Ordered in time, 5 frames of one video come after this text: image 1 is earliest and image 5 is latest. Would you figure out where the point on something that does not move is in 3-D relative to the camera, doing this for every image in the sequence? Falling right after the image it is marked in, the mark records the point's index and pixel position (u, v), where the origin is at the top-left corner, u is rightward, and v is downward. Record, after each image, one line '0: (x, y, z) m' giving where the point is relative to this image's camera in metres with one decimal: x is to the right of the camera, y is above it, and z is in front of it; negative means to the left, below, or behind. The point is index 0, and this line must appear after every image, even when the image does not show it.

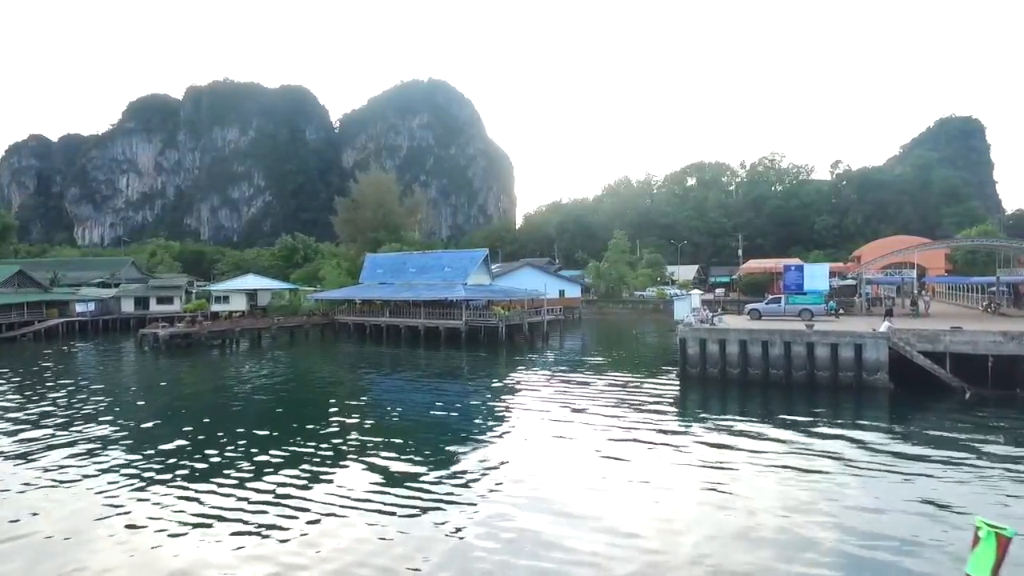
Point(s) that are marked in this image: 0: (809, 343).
0: (+9.4, -1.7, +18.4) m
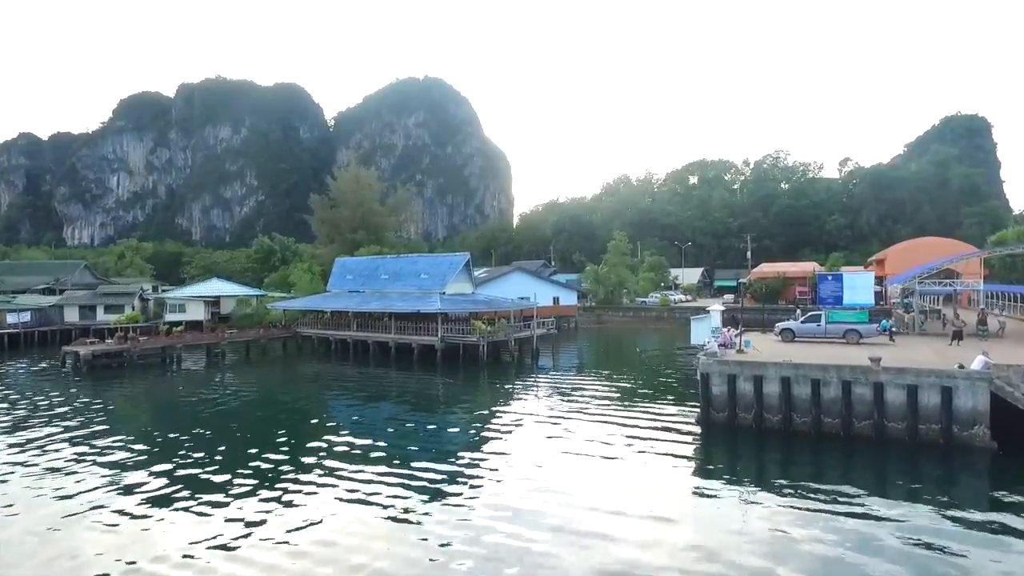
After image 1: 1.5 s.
0: (+8.6, -2.3, +13.8) m
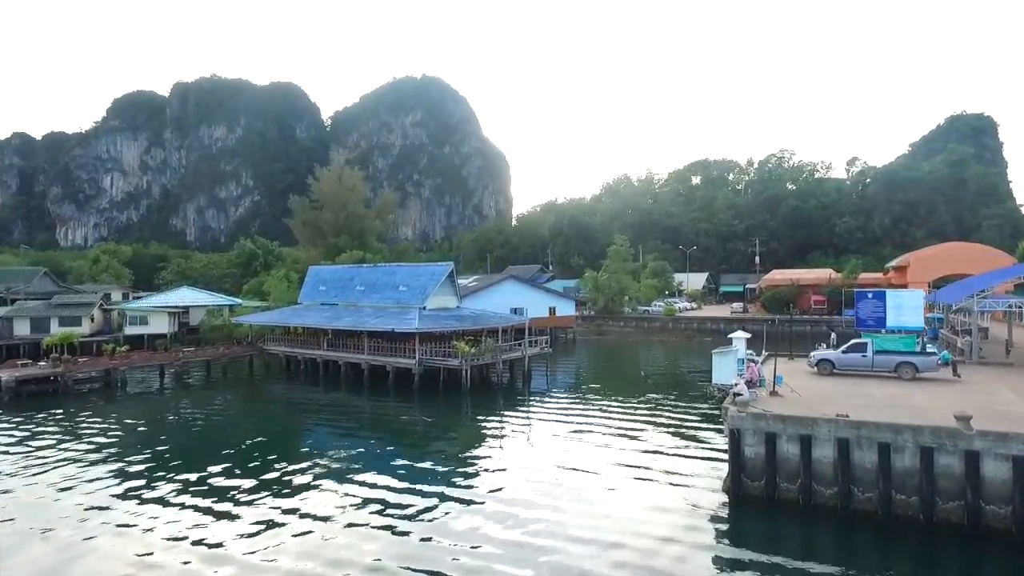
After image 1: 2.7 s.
0: (+8.1, -2.9, +10.3) m
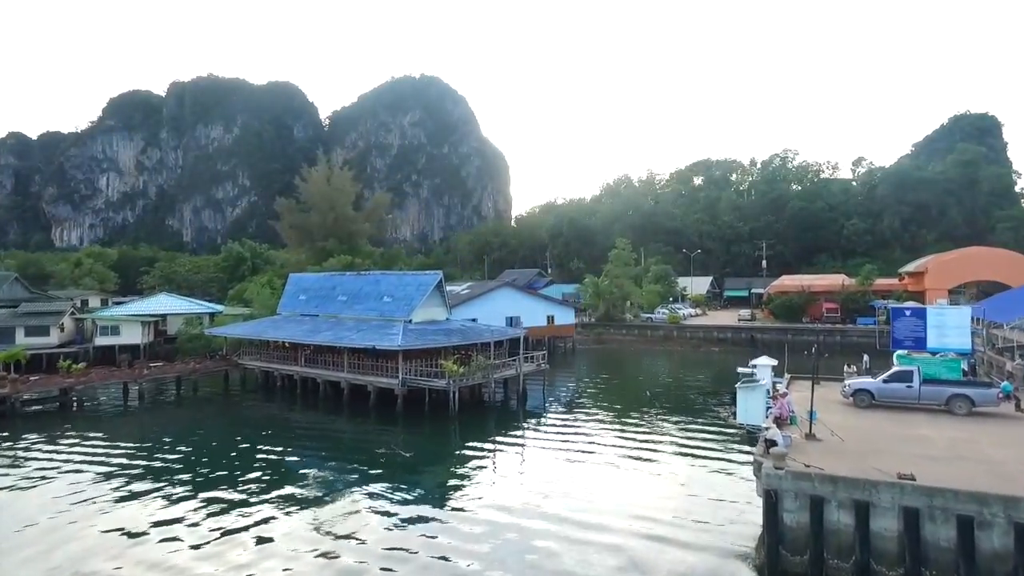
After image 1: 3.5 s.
0: (+7.9, -3.4, +8.0) m
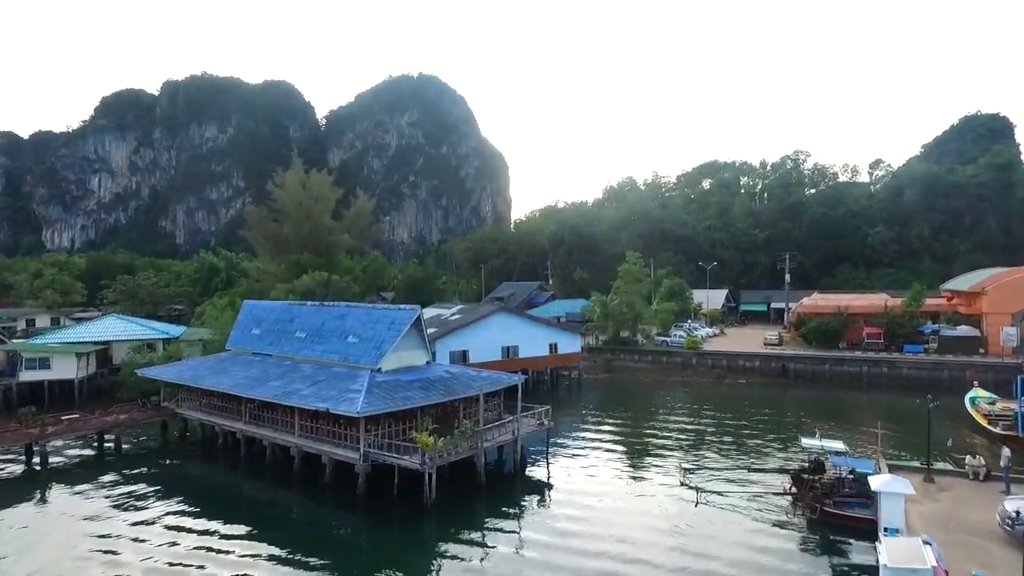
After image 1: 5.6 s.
0: (+7.7, -4.8, +2.9) m
